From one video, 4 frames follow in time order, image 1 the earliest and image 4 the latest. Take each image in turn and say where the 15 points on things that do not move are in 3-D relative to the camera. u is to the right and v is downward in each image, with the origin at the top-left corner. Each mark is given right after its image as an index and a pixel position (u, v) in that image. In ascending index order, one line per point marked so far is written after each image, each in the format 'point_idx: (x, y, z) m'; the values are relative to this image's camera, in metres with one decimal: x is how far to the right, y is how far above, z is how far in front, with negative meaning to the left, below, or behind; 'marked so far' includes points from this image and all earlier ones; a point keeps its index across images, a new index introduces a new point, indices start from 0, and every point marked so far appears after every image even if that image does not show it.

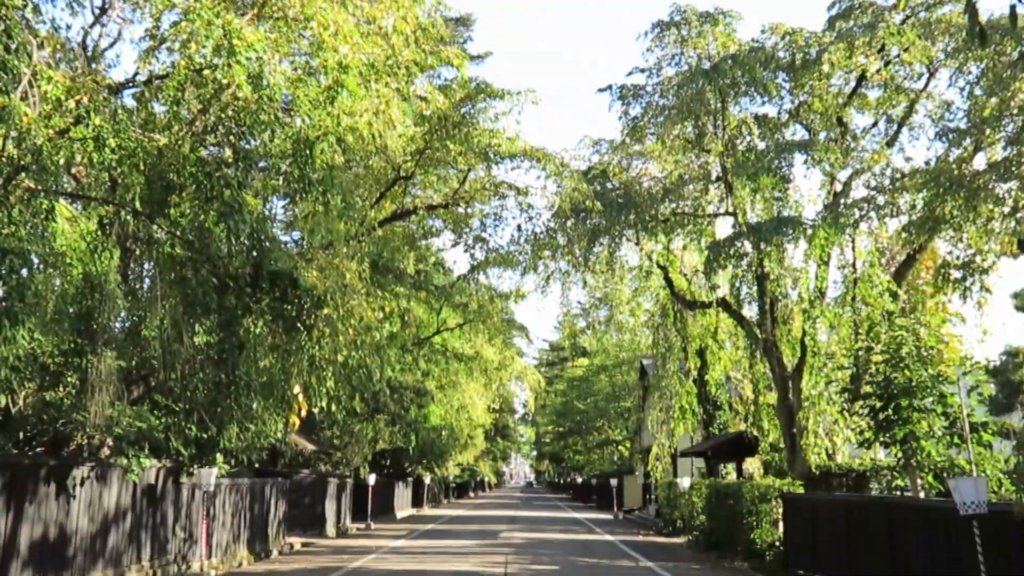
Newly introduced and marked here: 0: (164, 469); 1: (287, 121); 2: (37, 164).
0: (-5.5, -2.8, +15.3) m
1: (-2.3, +1.8, +10.1) m
2: (-4.1, +1.1, +8.4) m
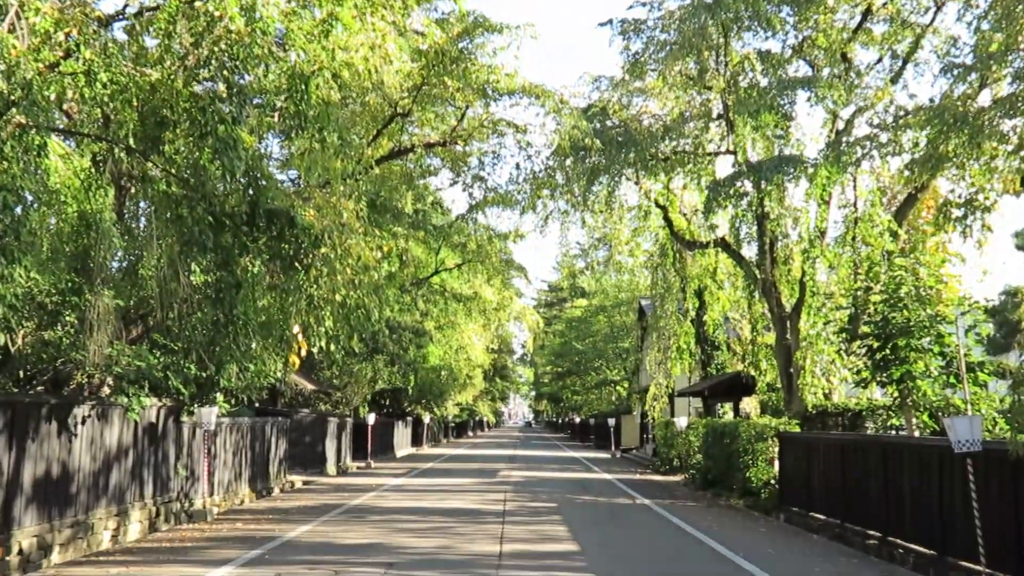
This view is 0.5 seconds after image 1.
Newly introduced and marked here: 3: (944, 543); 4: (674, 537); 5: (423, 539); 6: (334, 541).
0: (-5.5, -1.9, +15.4) m
1: (-2.4, +2.4, +10.0) m
2: (-4.1, +1.6, +8.2) m
3: (+5.2, -3.0, +11.7) m
4: (+2.5, -3.8, +15.0) m
5: (-1.2, -3.3, +12.9) m
6: (-2.3, -3.3, +12.6) m
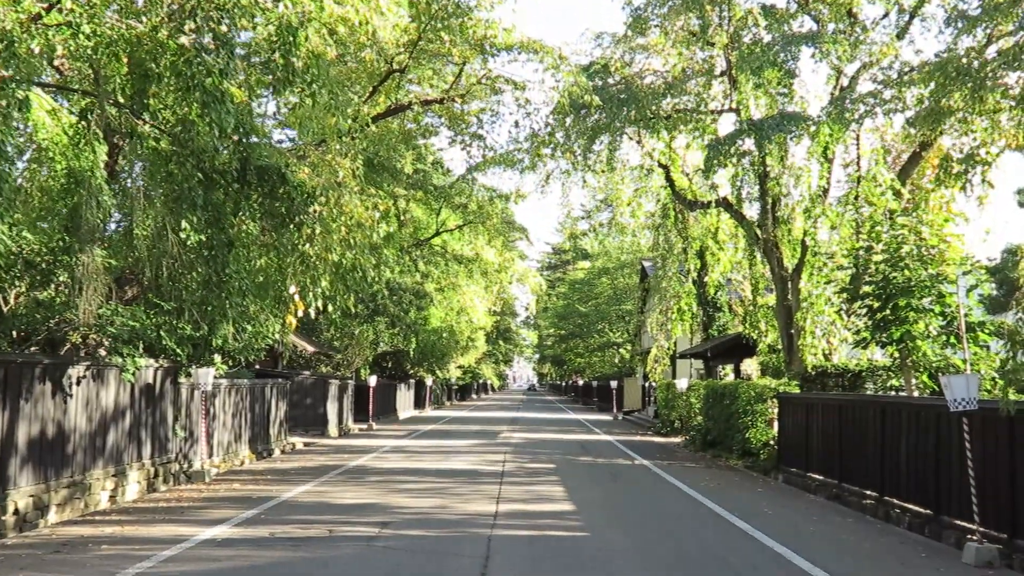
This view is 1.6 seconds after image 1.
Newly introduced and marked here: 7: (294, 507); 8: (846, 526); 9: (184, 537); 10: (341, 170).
0: (-5.5, -1.3, +15.3) m
1: (-2.4, +2.8, +9.8) m
2: (-4.2, +1.9, +8.1) m
3: (+5.1, -2.6, +11.6) m
4: (+2.5, -3.2, +15.0) m
5: (-1.2, -2.8, +12.9) m
6: (-2.3, -2.8, +12.6) m
7: (-2.7, -2.7, +12.0) m
8: (+4.3, -3.0, +12.5) m
9: (-3.2, -2.4, +9.6) m
10: (-2.3, +1.6, +12.9) m
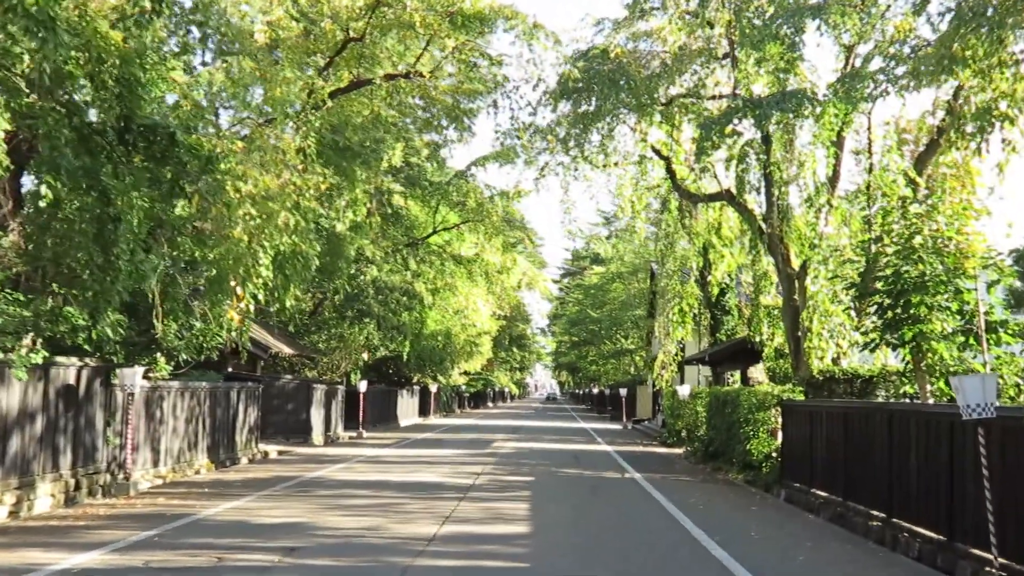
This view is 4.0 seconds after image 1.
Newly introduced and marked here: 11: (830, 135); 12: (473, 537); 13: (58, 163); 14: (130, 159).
0: (-6.0, -1.2, +13.8) m
1: (-3.1, +3.0, +8.2) m
2: (-4.9, +2.1, +6.6) m
3: (+4.5, -2.4, +9.9) m
4: (+1.9, -3.1, +13.3) m
5: (-1.8, -2.7, +11.3) m
6: (-2.9, -2.6, +11.0) m
7: (-3.3, -2.5, +10.4) m
8: (+3.7, -2.9, +10.8) m
9: (-3.9, -2.3, +8.0) m
10: (-2.9, +1.7, +11.4) m
11: (+6.0, +2.8, +18.3) m
12: (-0.4, -2.6, +10.1) m
13: (-3.8, +1.0, +8.2) m
14: (-3.4, +1.1, +8.8) m
